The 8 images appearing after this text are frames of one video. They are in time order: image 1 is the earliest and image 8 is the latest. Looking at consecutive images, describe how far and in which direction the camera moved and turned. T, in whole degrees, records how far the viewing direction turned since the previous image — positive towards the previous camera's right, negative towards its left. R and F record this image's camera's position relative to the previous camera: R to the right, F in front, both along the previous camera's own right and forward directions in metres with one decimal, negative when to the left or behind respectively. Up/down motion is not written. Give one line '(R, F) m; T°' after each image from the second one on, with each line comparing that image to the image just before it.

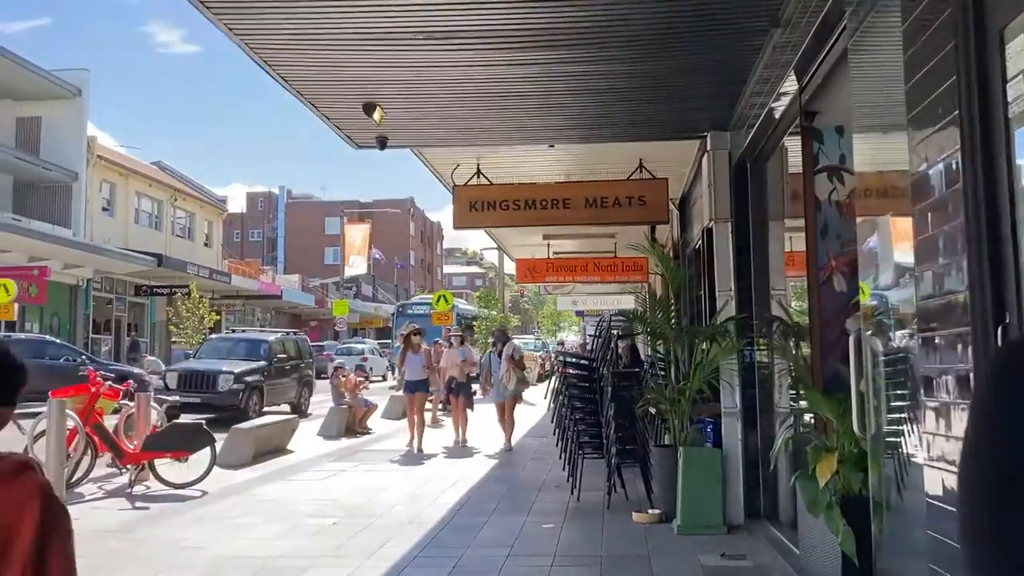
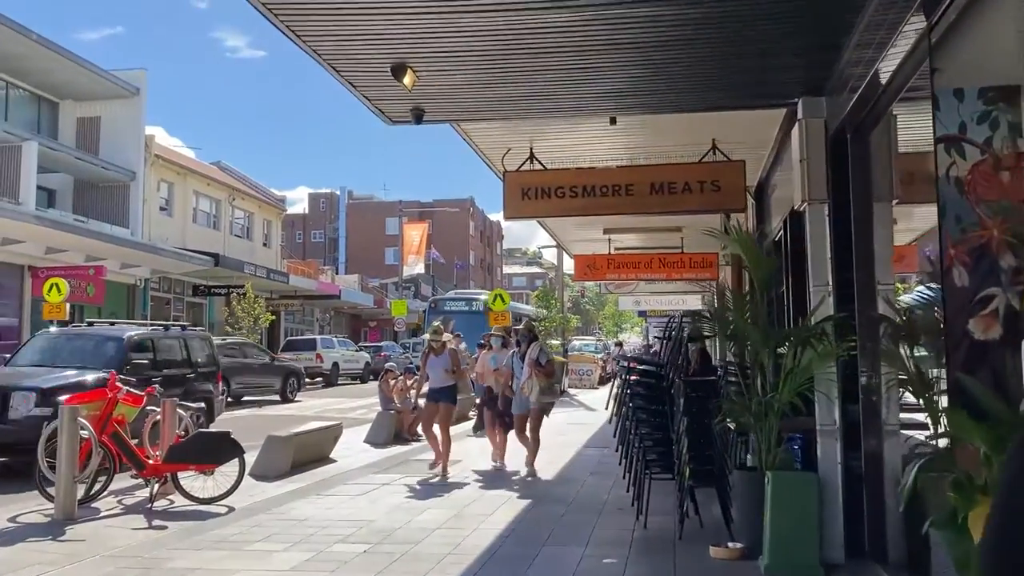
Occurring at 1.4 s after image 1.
(0.0, +1.0) m; -4°
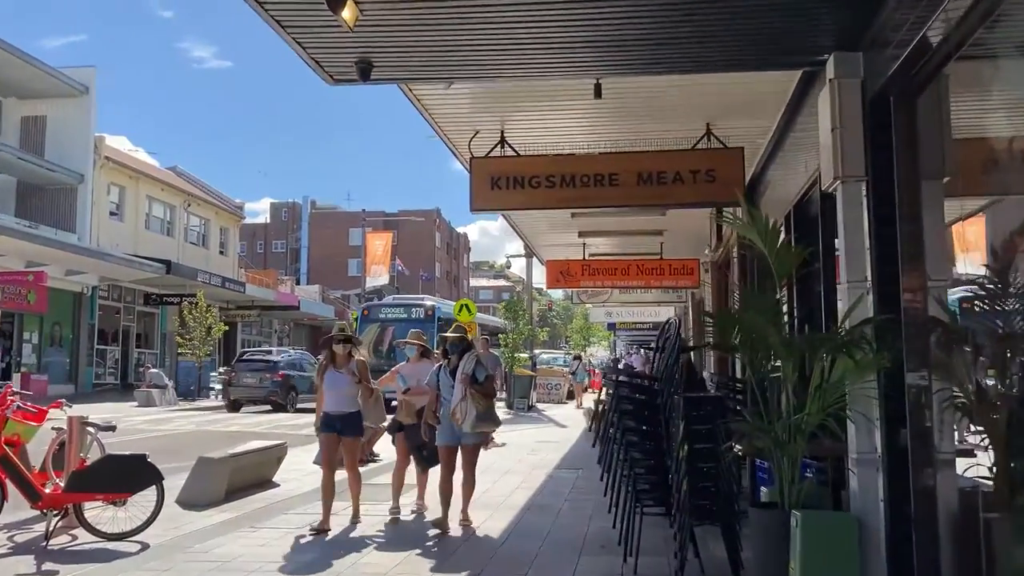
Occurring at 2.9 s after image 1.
(0.0, +1.2) m; +2°
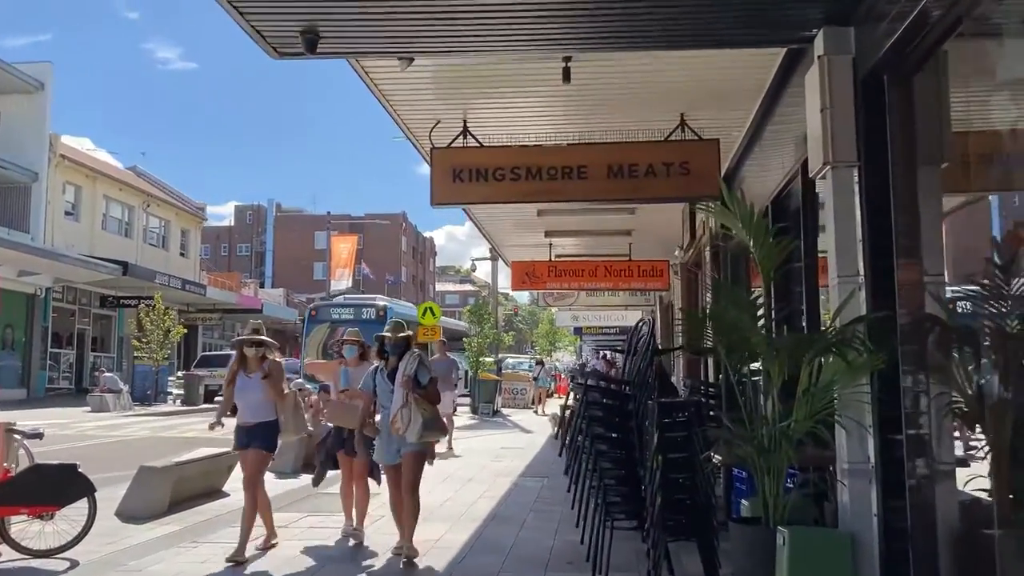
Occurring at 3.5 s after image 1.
(0.0, +0.5) m; +2°
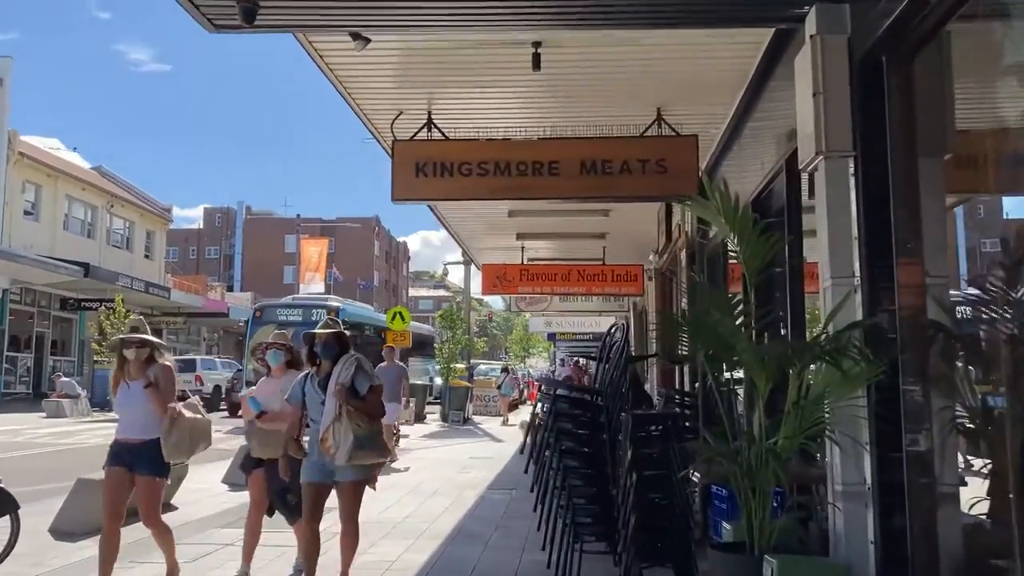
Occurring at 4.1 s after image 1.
(+0.1, +0.5) m; +2°
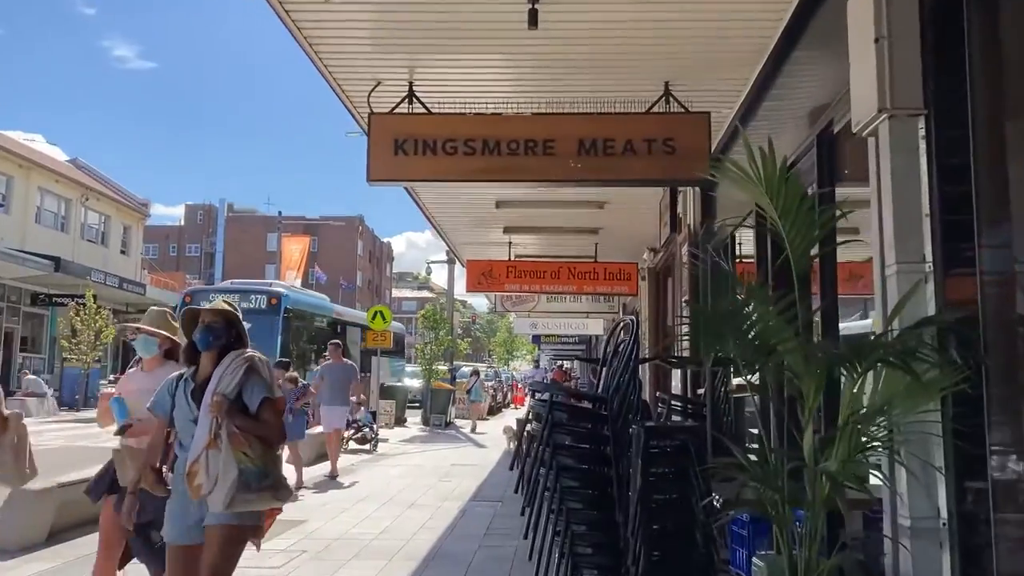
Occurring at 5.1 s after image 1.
(0.0, +0.8) m; +1°
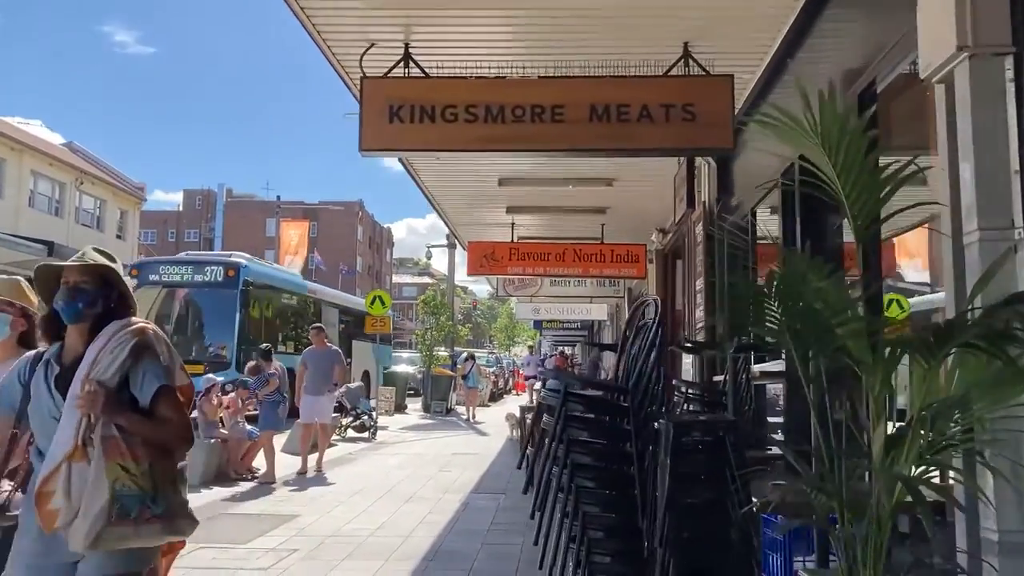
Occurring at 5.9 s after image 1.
(0.0, +0.5) m; 0°
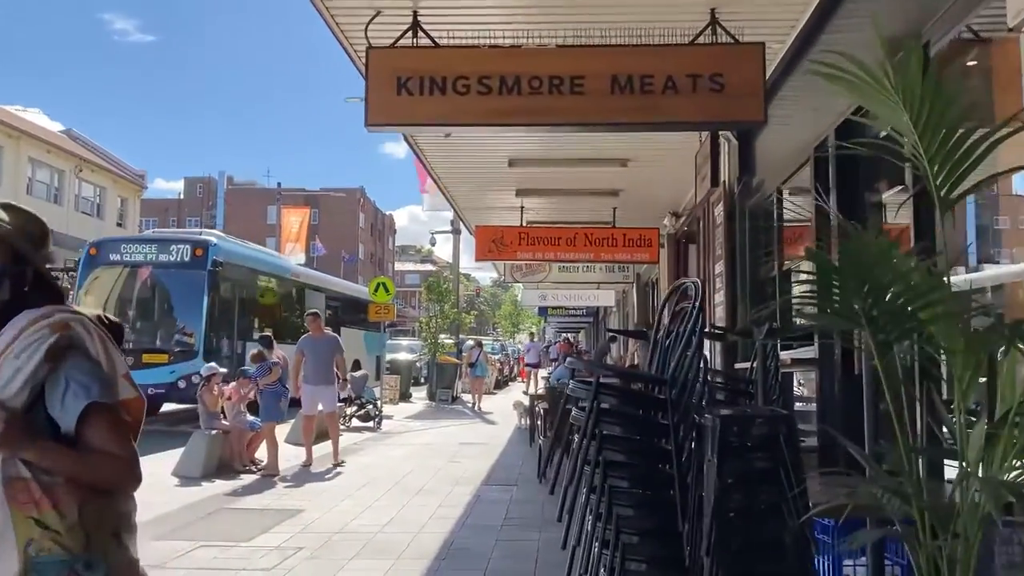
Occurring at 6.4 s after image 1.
(-0.1, +0.4) m; 0°
